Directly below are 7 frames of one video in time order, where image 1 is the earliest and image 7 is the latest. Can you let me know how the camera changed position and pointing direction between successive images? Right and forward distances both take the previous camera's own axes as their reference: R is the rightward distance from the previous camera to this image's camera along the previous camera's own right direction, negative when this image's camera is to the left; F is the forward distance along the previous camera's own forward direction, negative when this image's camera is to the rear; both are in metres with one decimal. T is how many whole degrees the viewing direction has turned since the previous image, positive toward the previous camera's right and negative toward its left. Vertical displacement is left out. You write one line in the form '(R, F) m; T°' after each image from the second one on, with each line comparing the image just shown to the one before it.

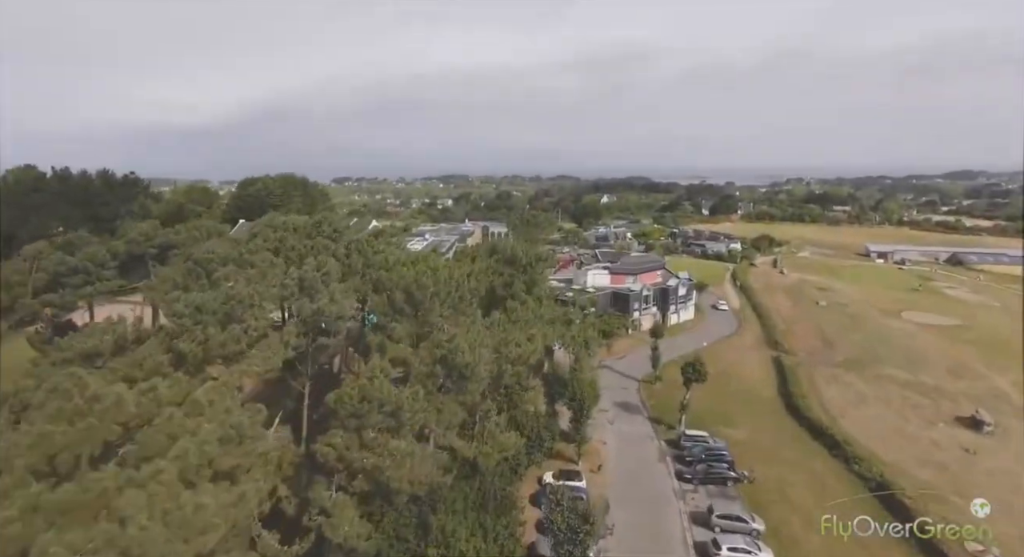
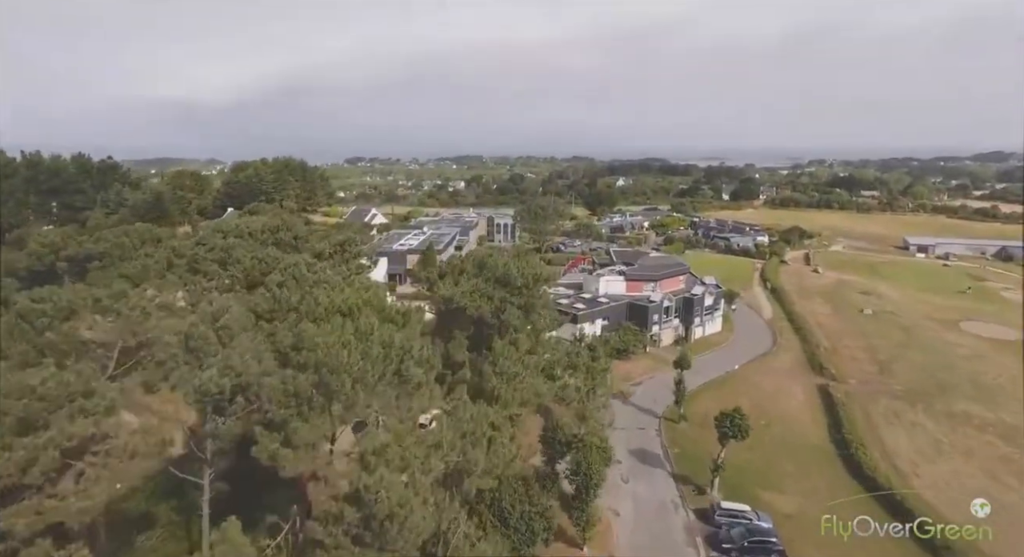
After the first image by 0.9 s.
(+0.4, +2.8) m; -1°
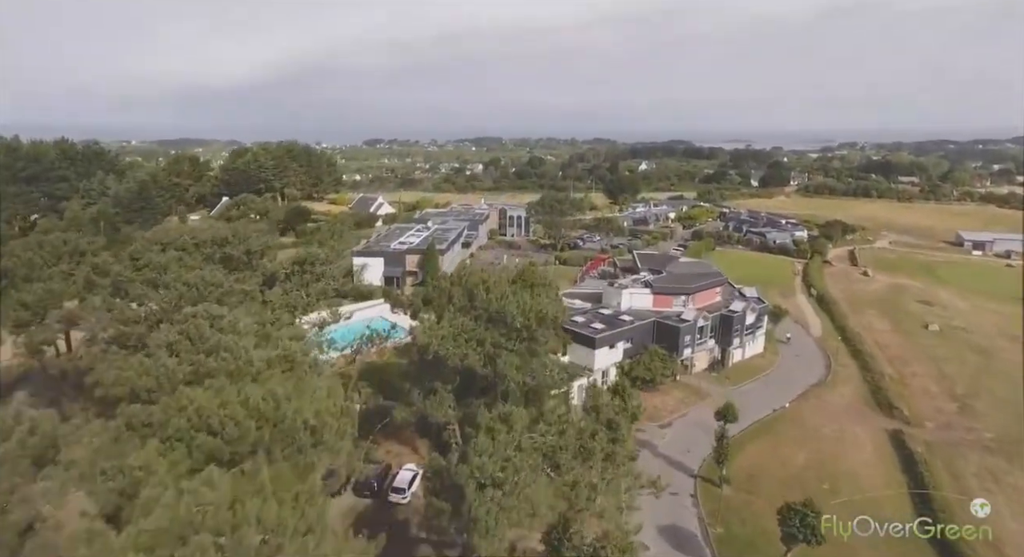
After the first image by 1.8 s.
(+0.3, +2.7) m; -2°
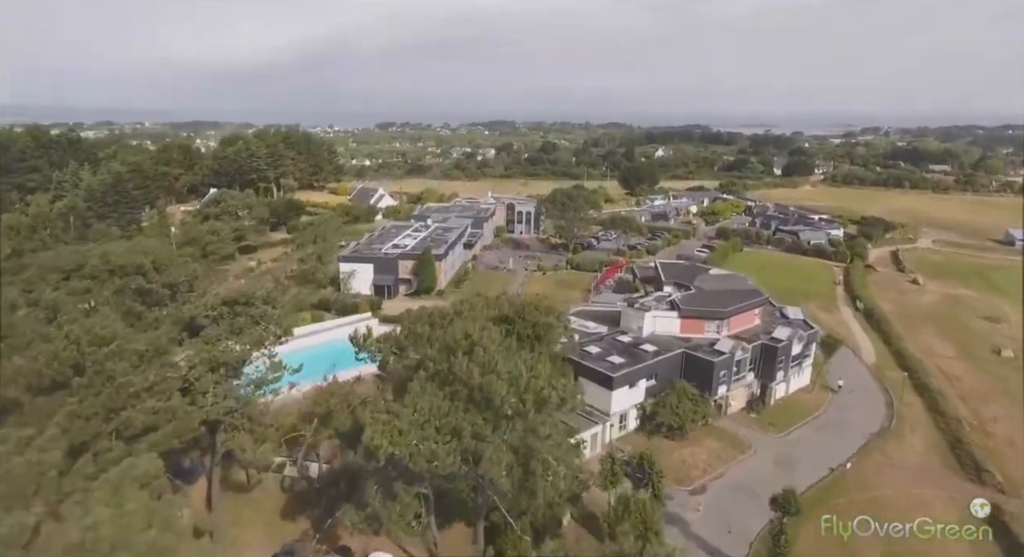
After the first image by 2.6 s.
(+0.2, +2.5) m; -1°
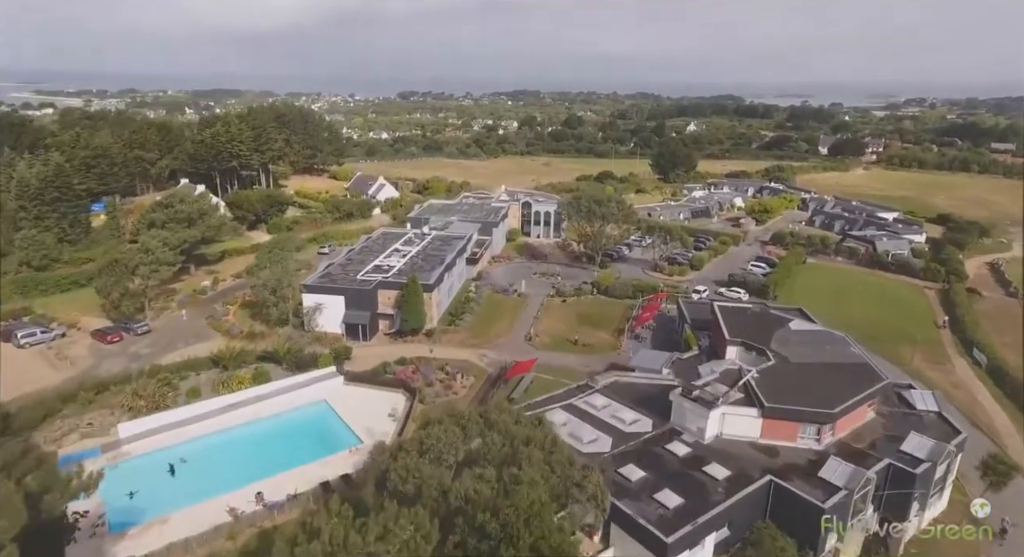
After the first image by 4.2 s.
(+0.3, +4.5) m; -2°
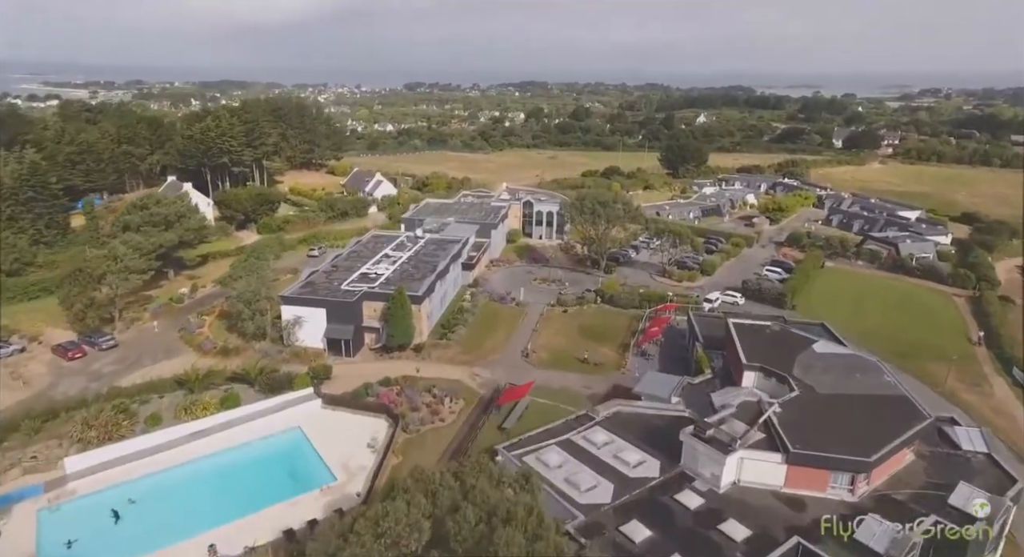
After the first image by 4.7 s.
(+0.3, +1.2) m; -1°
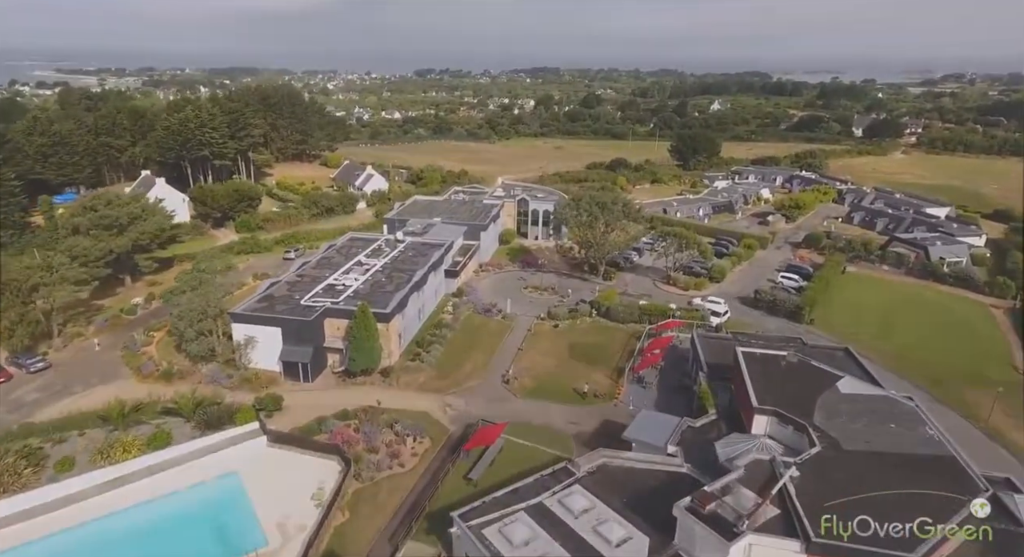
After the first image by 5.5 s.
(+0.6, +1.7) m; -1°
